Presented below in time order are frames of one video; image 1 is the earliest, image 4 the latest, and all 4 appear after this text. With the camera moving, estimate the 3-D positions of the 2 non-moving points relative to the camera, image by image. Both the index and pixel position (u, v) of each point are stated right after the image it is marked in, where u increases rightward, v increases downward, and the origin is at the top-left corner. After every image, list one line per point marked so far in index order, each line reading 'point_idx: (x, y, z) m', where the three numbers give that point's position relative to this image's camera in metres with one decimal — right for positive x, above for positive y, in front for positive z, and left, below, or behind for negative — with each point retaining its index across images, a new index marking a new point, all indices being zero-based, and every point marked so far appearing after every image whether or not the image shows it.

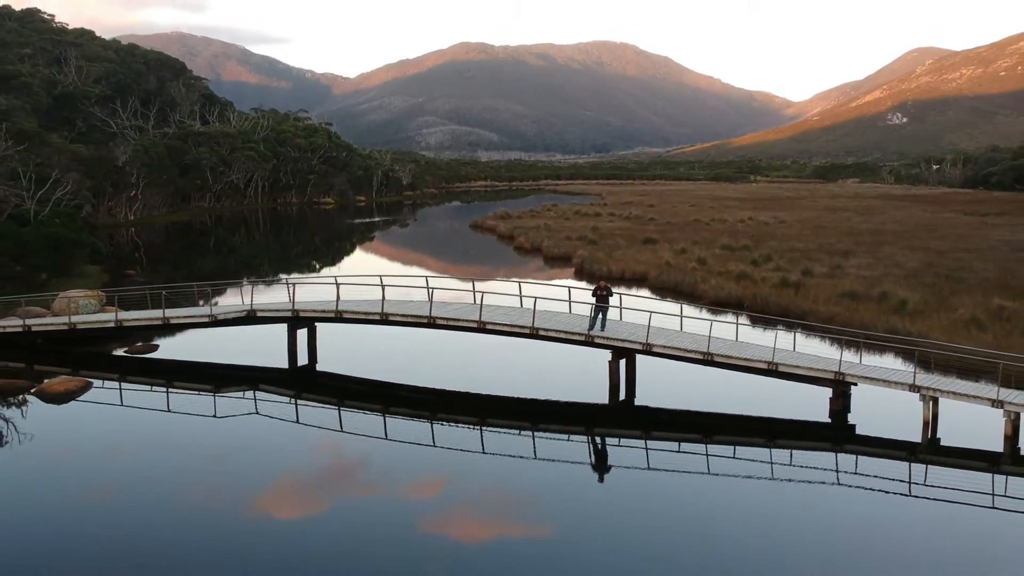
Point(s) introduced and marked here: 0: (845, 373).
0: (+8.5, -2.1, +18.0) m
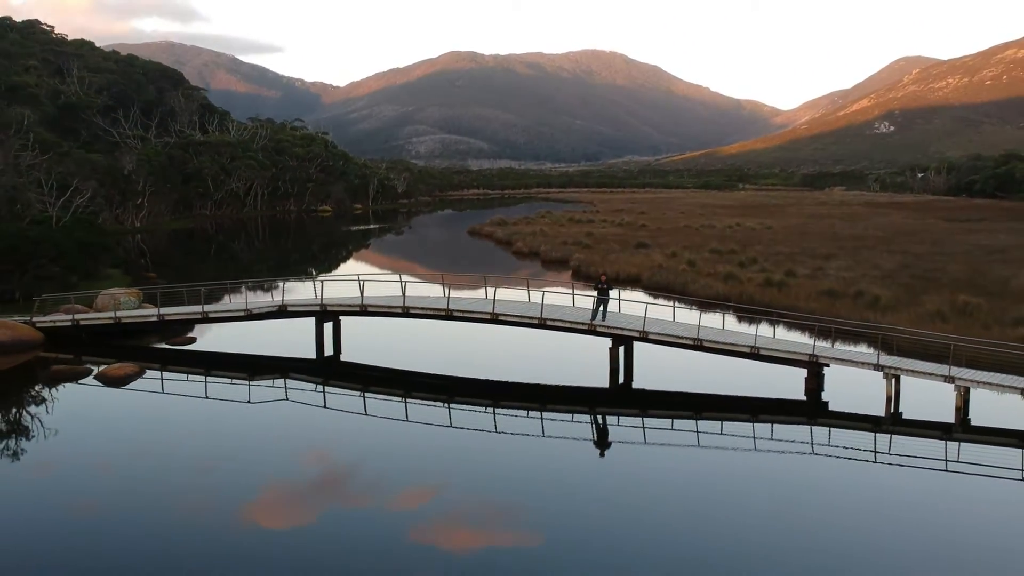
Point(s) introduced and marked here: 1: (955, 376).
0: (+8.9, -1.9, +20.2) m
1: (+11.7, -2.3, +18.5) m
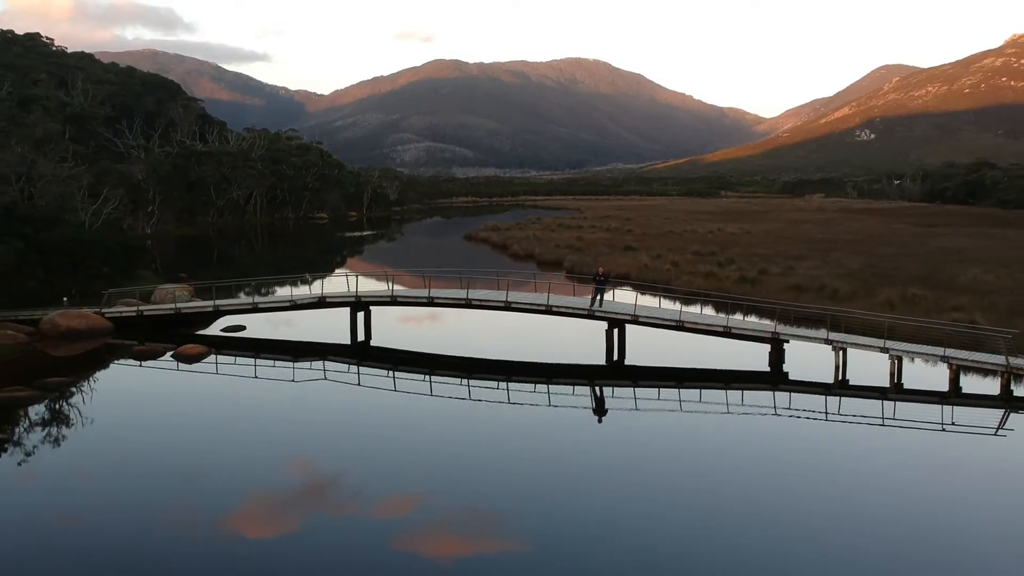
0: (+9.2, -1.6, +24.0) m
1: (+12.1, -1.9, +22.4) m
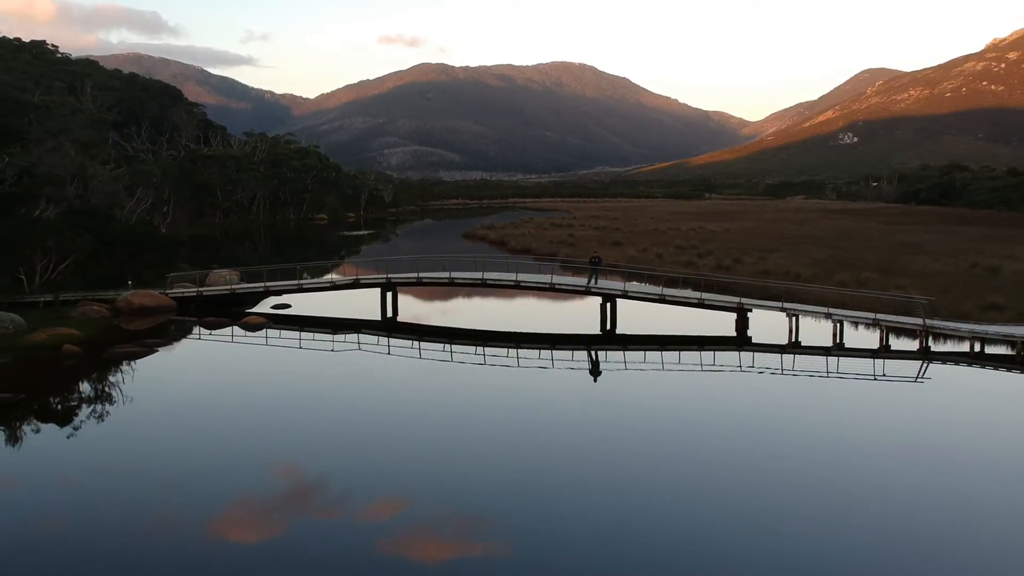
0: (+9.6, -0.7, +28.8) m
1: (+12.5, -1.1, +27.1) m
